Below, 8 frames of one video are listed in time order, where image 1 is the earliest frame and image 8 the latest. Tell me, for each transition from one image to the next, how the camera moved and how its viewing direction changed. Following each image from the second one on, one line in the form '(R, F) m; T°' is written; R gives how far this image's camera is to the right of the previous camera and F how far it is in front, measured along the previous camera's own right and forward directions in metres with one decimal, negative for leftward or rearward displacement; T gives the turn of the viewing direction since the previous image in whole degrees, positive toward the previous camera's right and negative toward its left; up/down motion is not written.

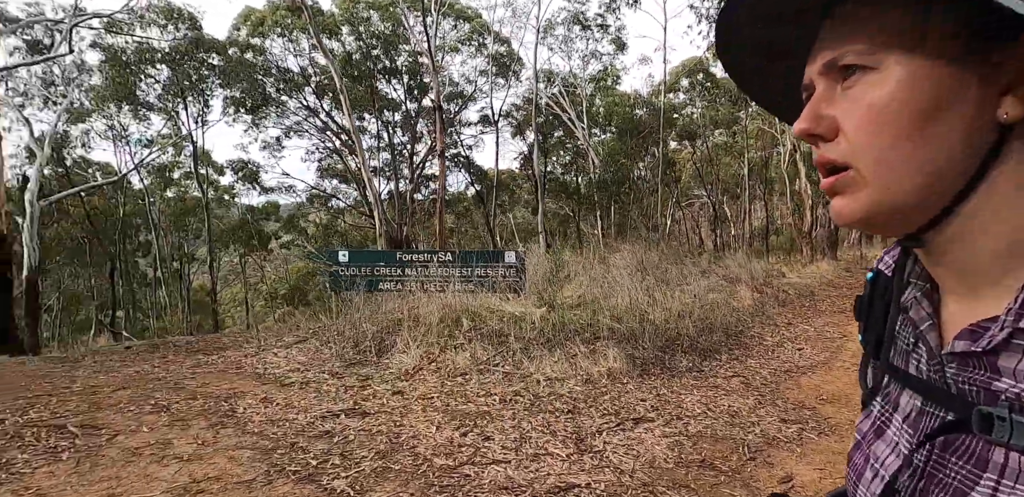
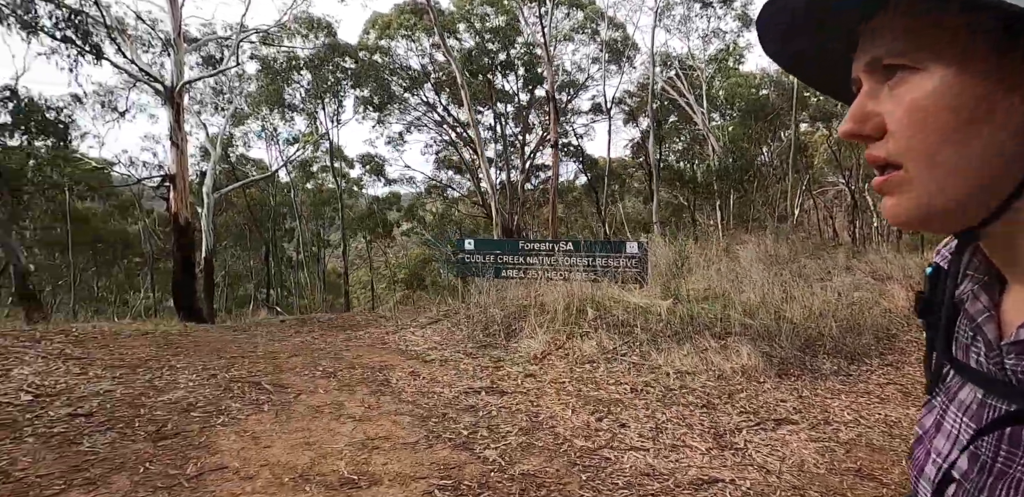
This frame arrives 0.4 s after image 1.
(-0.1, -0.1) m; -12°
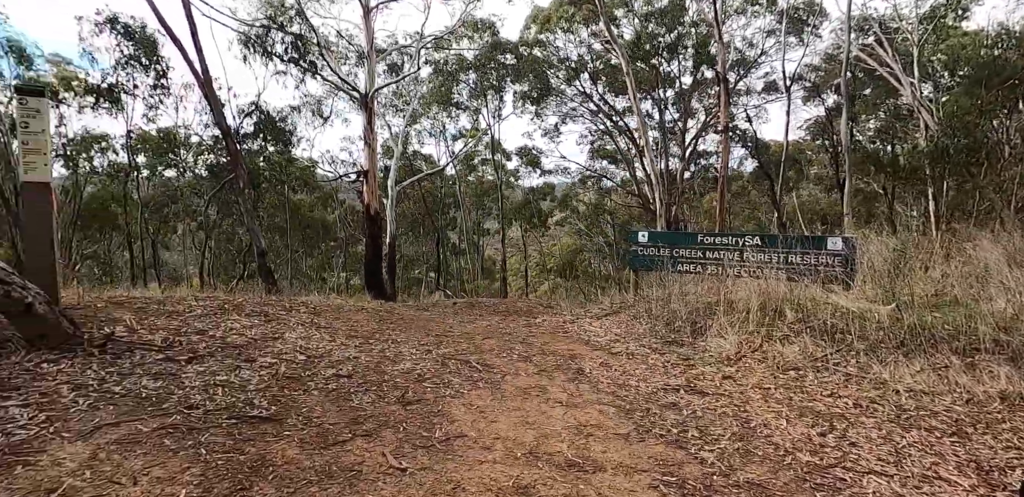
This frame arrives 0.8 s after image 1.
(-0.3, -0.1) m; -16°
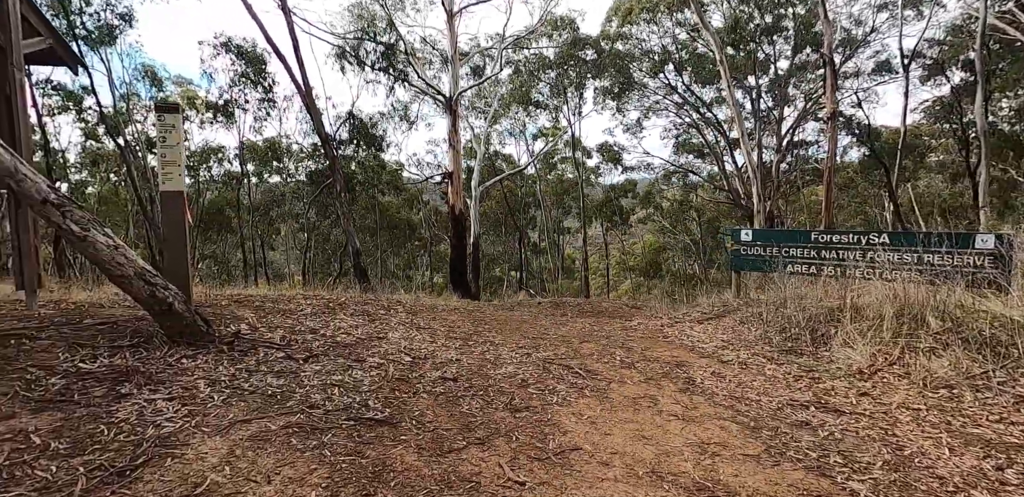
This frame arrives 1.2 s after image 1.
(-0.2, +0.1) m; -9°
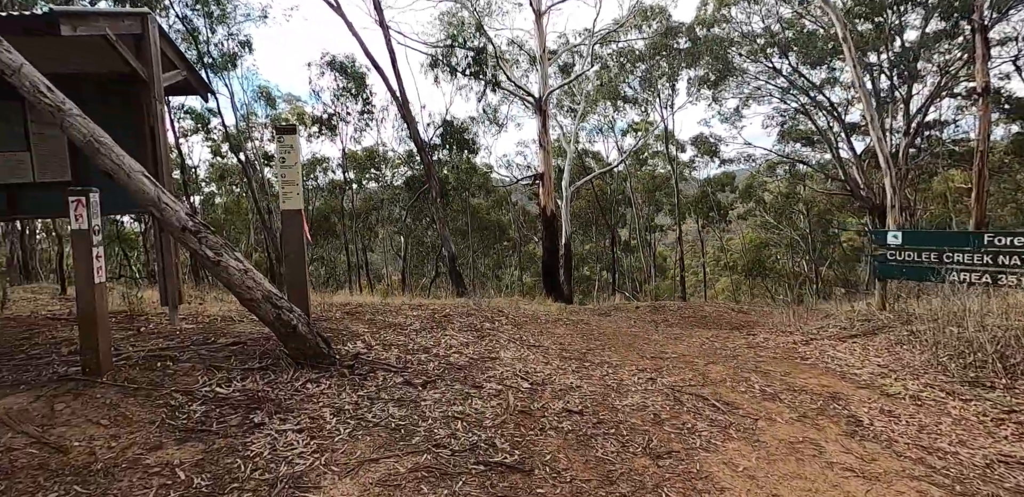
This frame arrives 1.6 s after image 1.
(-0.2, +0.2) m; -10°
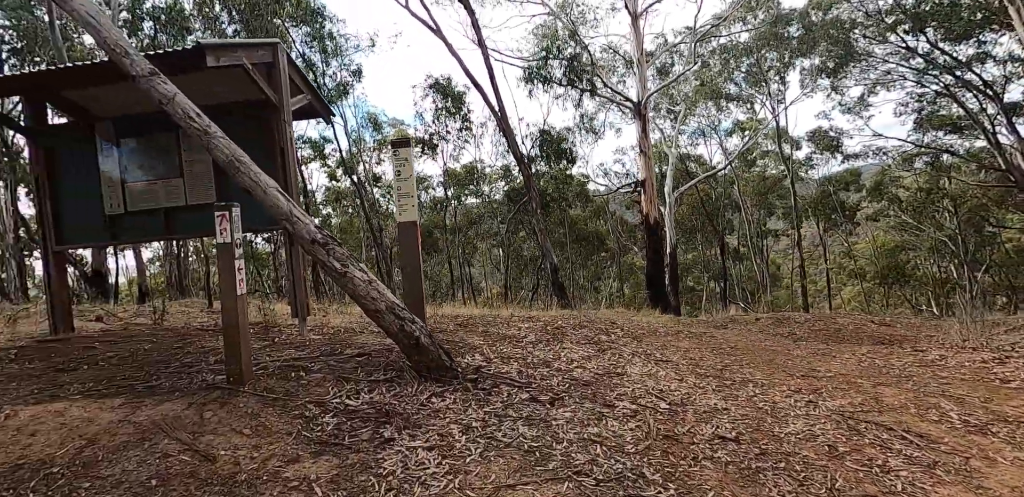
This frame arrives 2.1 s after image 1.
(-0.2, +0.2) m; -10°
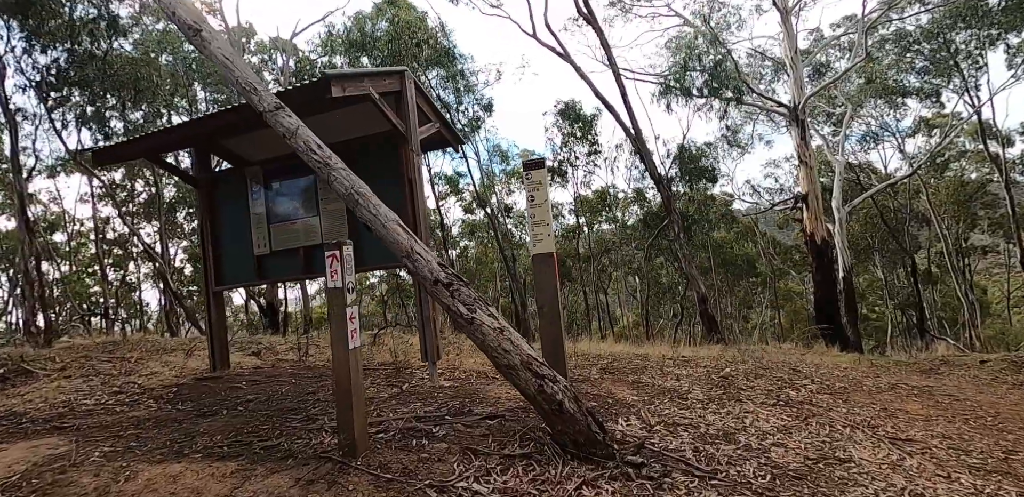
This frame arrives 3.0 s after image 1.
(-0.2, +0.7) m; -14°
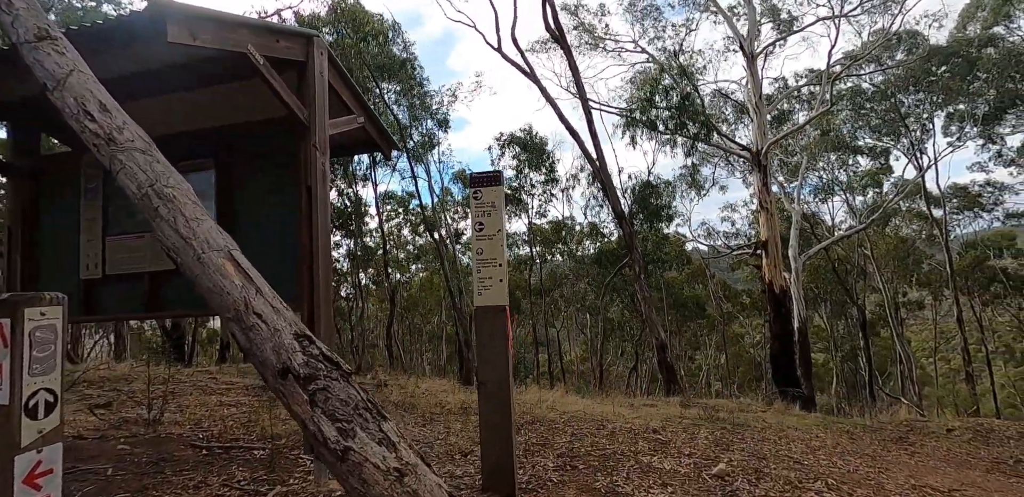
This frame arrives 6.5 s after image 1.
(+0.1, +1.4) m; +5°
